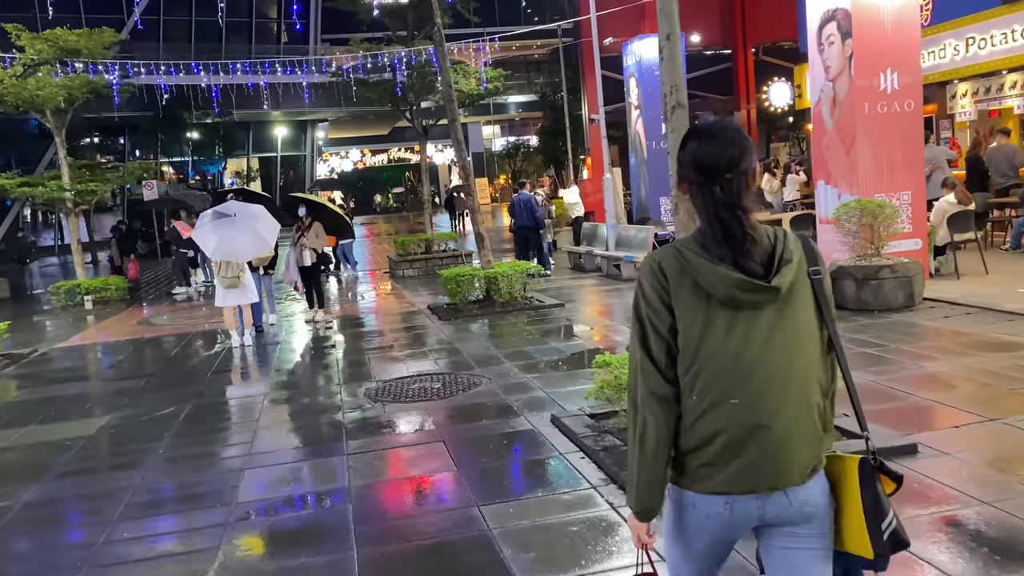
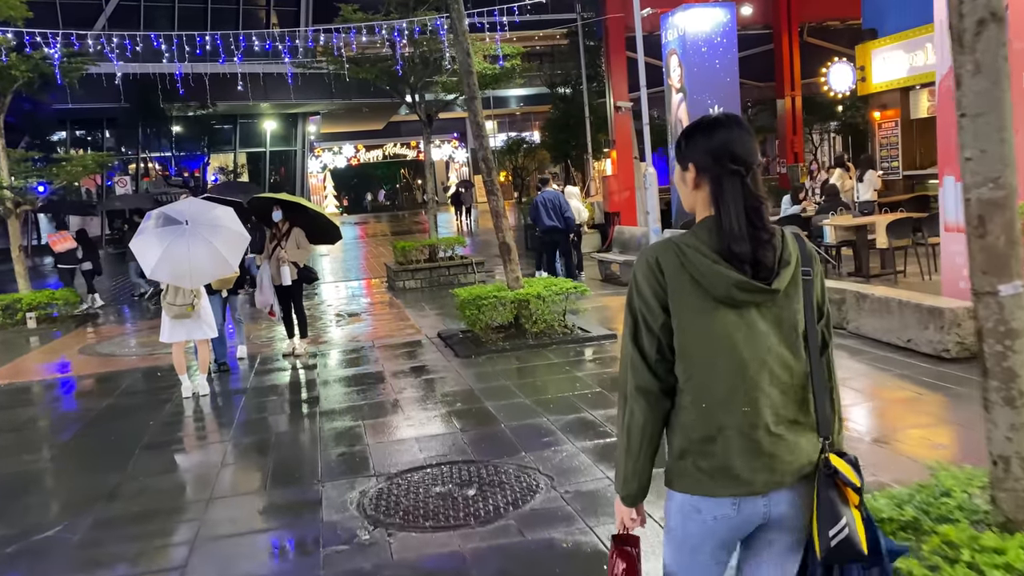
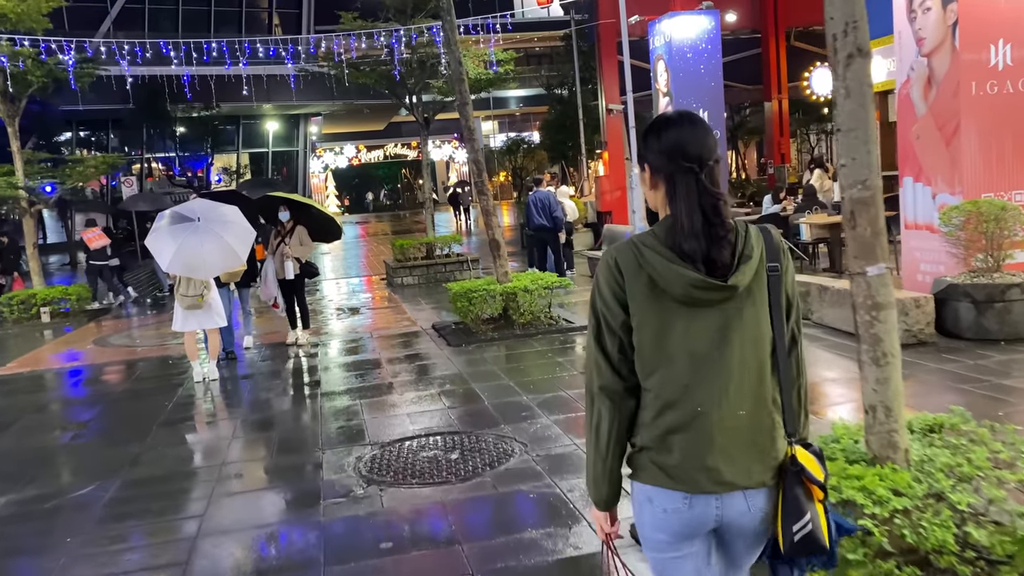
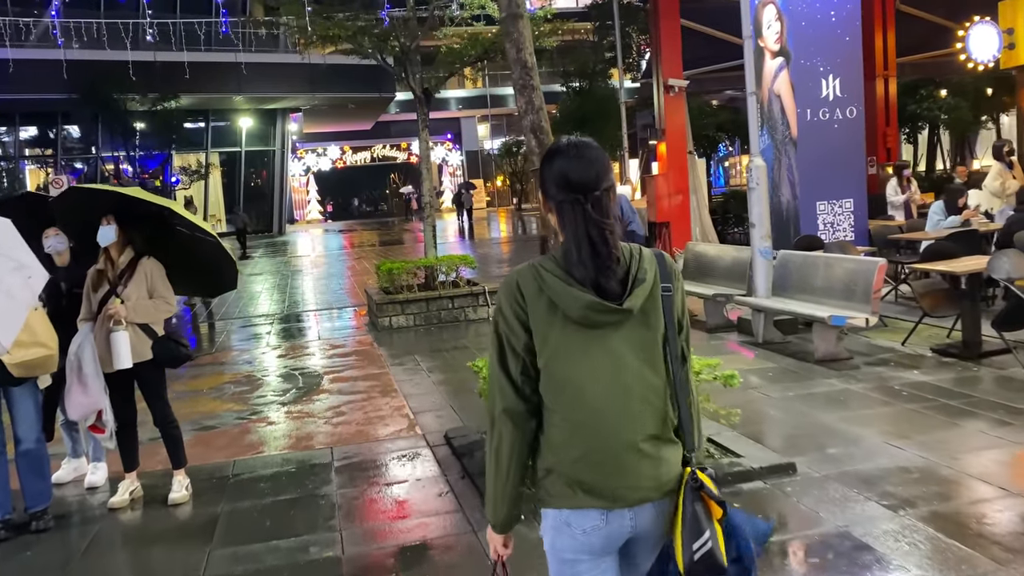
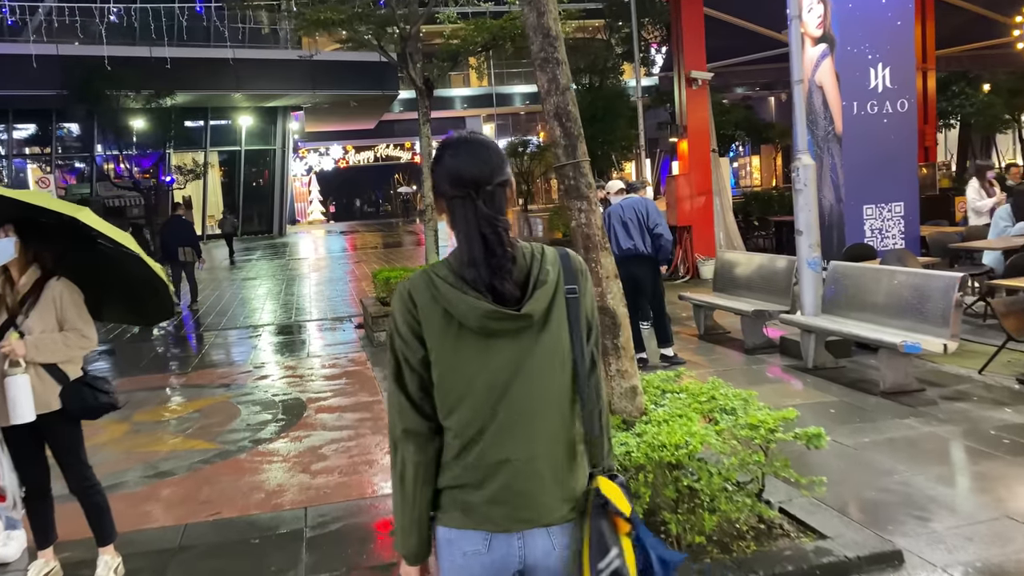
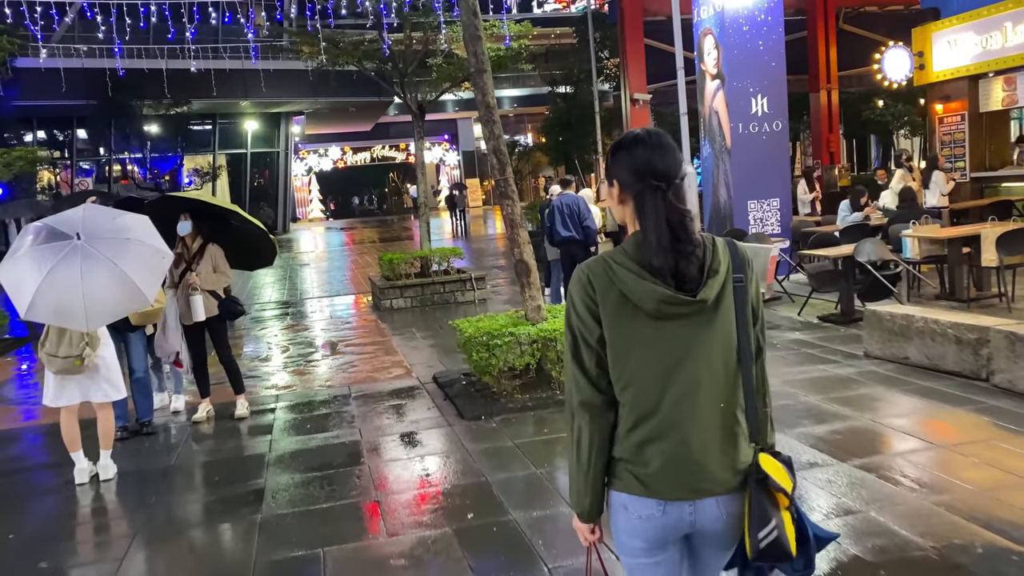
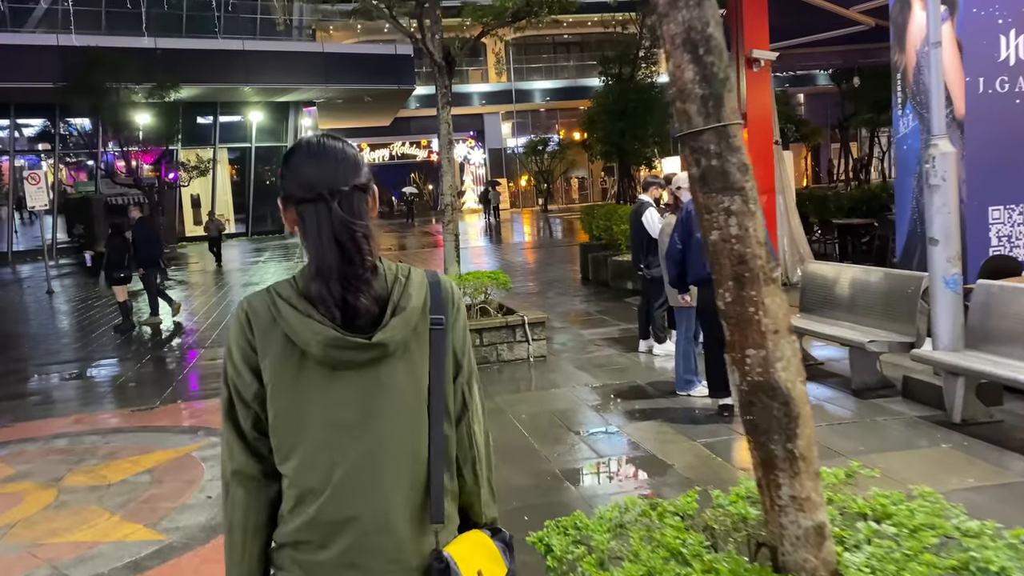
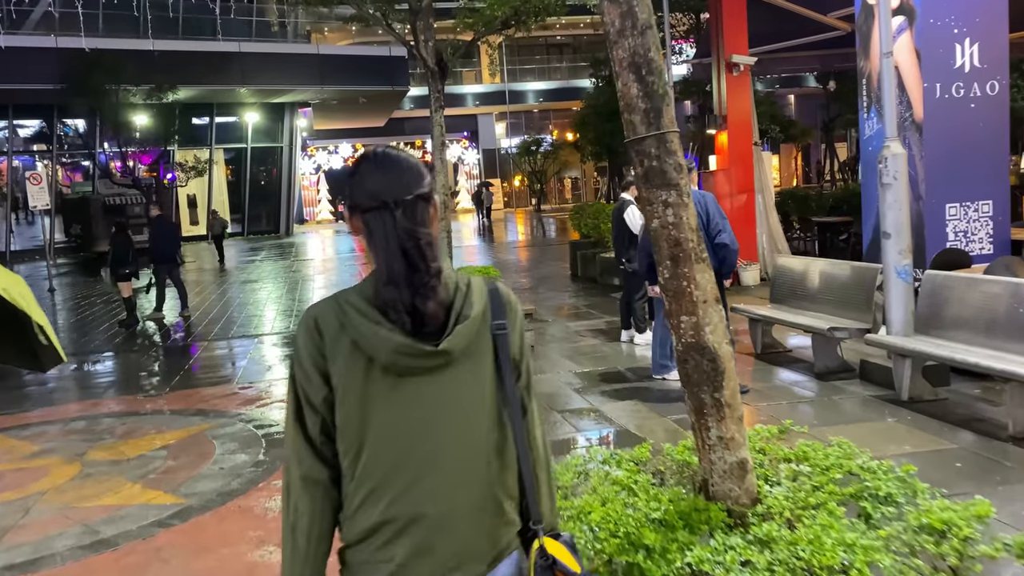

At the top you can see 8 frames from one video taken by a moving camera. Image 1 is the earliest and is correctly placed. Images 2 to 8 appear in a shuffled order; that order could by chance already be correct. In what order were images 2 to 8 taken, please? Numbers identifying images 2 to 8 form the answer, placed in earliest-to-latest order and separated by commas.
3, 2, 6, 4, 5, 8, 7
